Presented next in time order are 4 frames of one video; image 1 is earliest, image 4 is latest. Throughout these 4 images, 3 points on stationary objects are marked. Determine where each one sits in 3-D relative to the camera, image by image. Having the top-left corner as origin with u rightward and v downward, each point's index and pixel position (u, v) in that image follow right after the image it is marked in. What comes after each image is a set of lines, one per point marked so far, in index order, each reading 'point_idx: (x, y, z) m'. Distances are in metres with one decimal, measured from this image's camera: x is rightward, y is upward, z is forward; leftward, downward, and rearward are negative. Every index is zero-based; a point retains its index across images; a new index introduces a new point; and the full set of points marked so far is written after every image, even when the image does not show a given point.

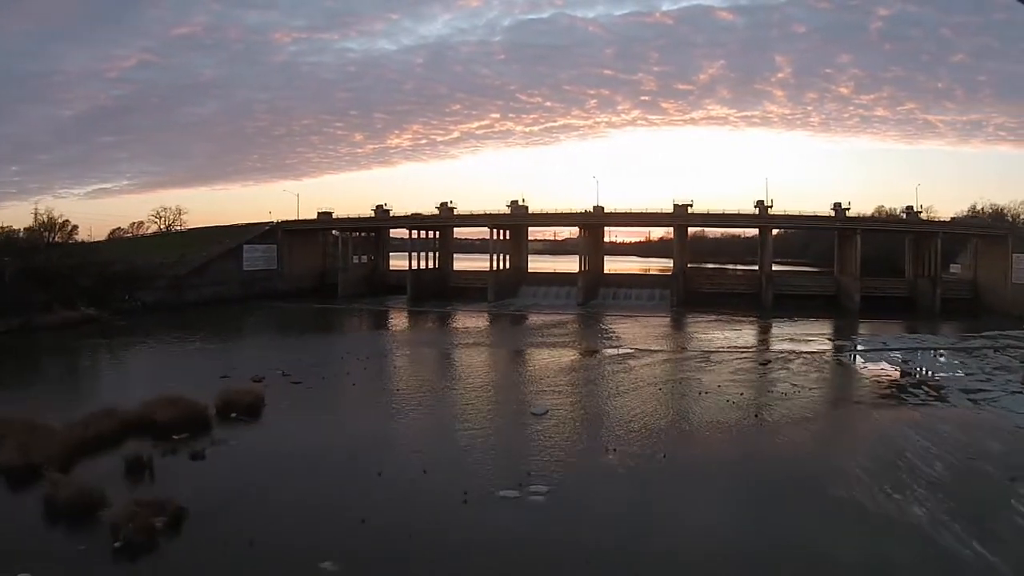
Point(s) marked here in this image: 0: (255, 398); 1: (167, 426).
0: (-7.0, -3.0, +18.9) m
1: (-8.4, -3.3, +16.9) m
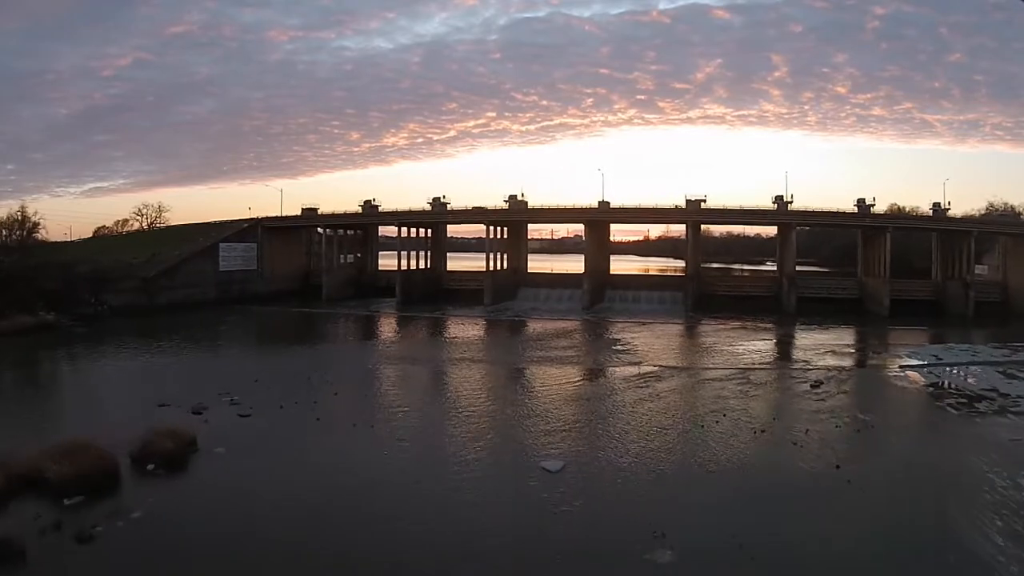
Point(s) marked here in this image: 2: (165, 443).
0: (-7.0, -3.2, +15.0) m
1: (-8.3, -3.5, +13.0) m
2: (-7.1, -3.1, +14.6) m
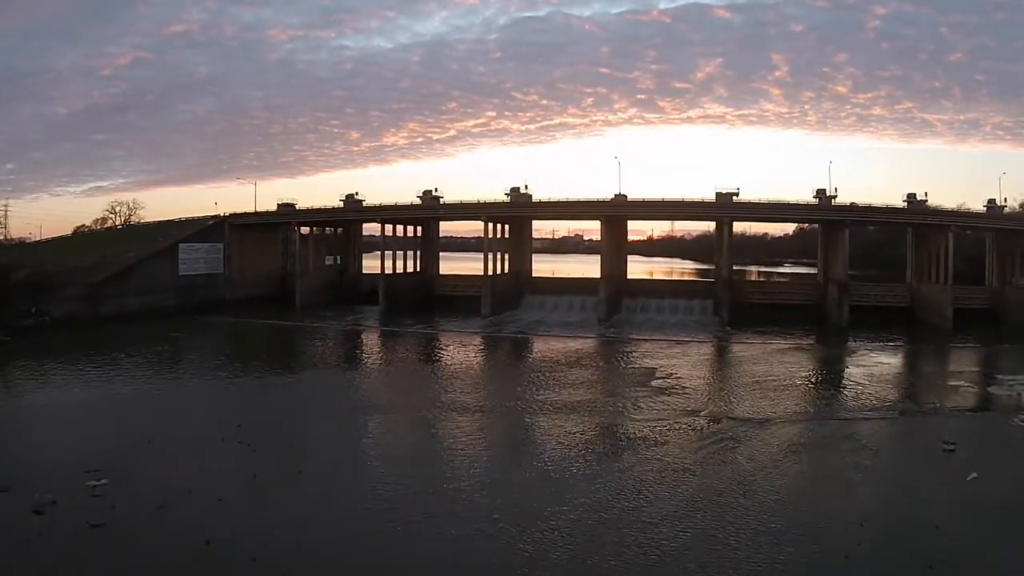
0: (-6.8, -3.6, +8.9) m
1: (-8.2, -3.9, +6.9) m
2: (-6.9, -3.5, +8.6) m
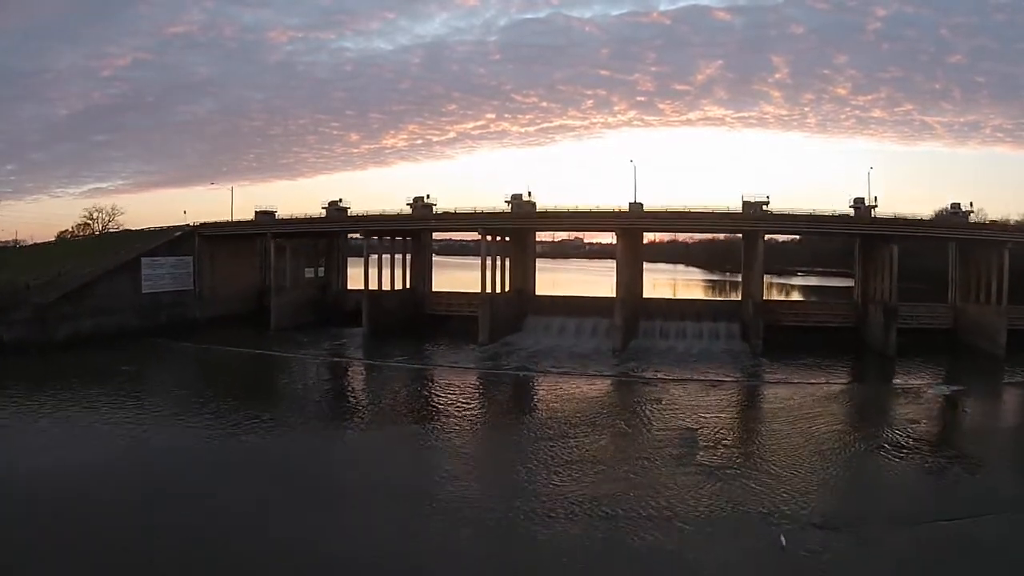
0: (-6.8, -4.6, +4.7) m
1: (-8.2, -4.9, +2.7) m
2: (-6.9, -4.5, +4.4) m
